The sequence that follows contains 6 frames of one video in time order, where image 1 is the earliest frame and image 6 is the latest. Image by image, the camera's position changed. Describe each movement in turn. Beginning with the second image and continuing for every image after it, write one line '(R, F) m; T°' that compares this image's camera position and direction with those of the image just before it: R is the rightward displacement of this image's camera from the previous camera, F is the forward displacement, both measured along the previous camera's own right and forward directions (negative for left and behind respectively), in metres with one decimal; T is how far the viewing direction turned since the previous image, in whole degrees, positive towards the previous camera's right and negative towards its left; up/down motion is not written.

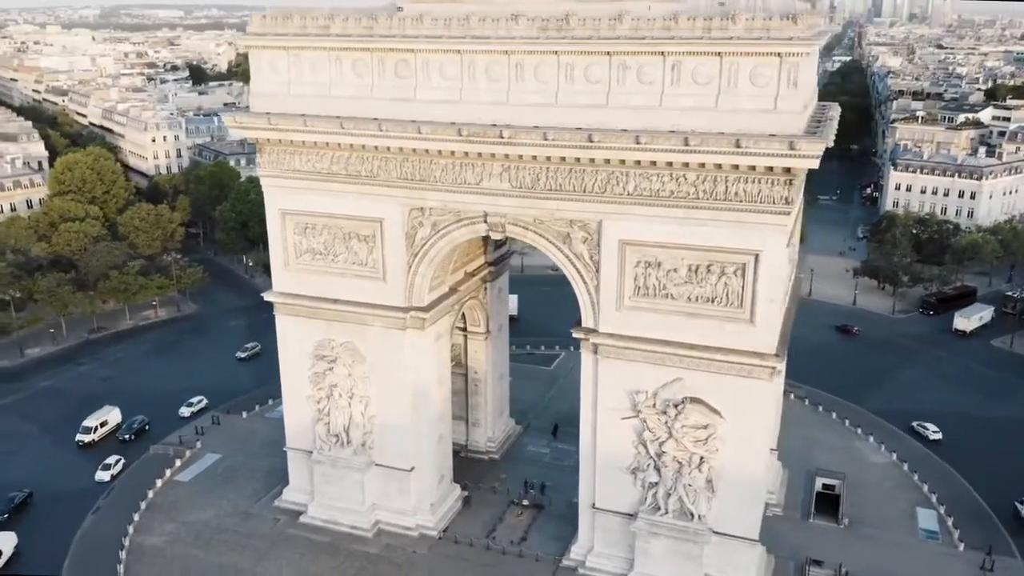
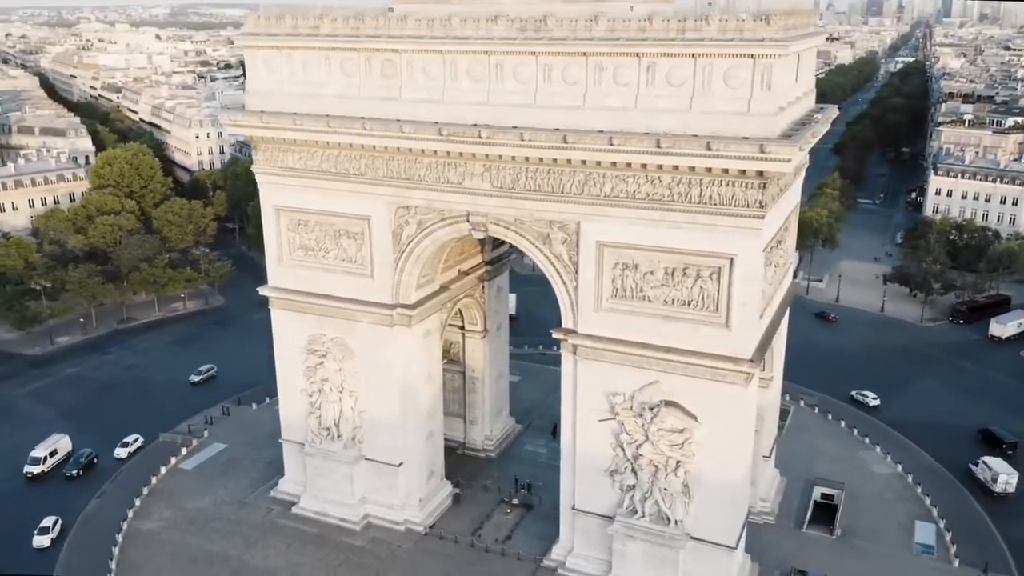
(+1.6, 0.0) m; -3°
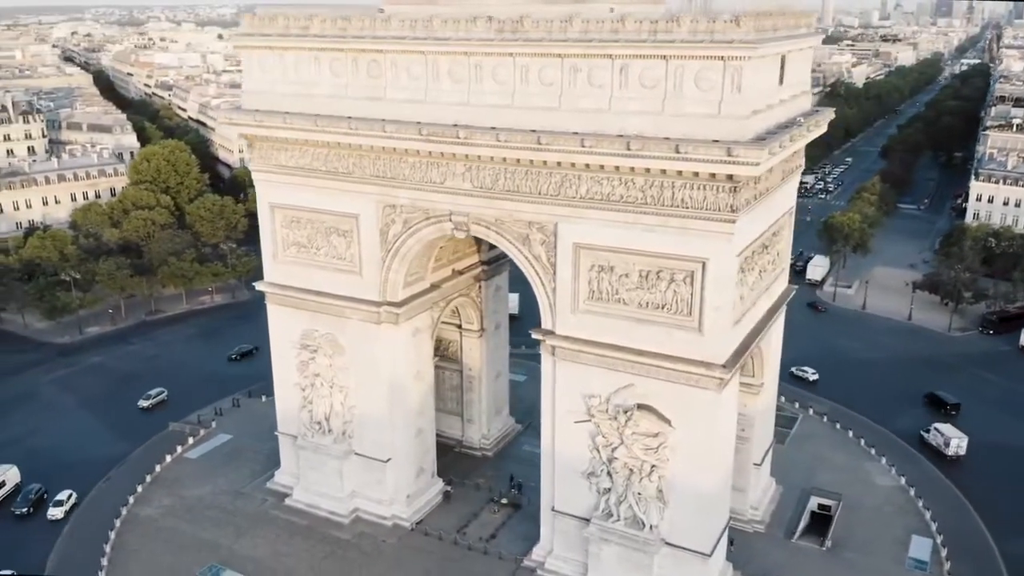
(+1.6, 0.0) m; -3°
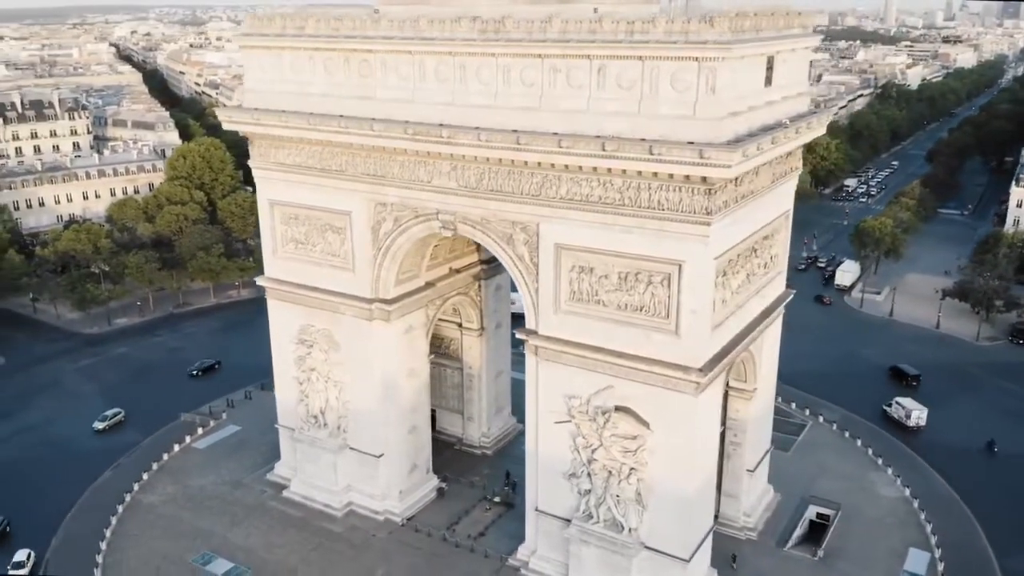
(+1.4, 0.0) m; -3°
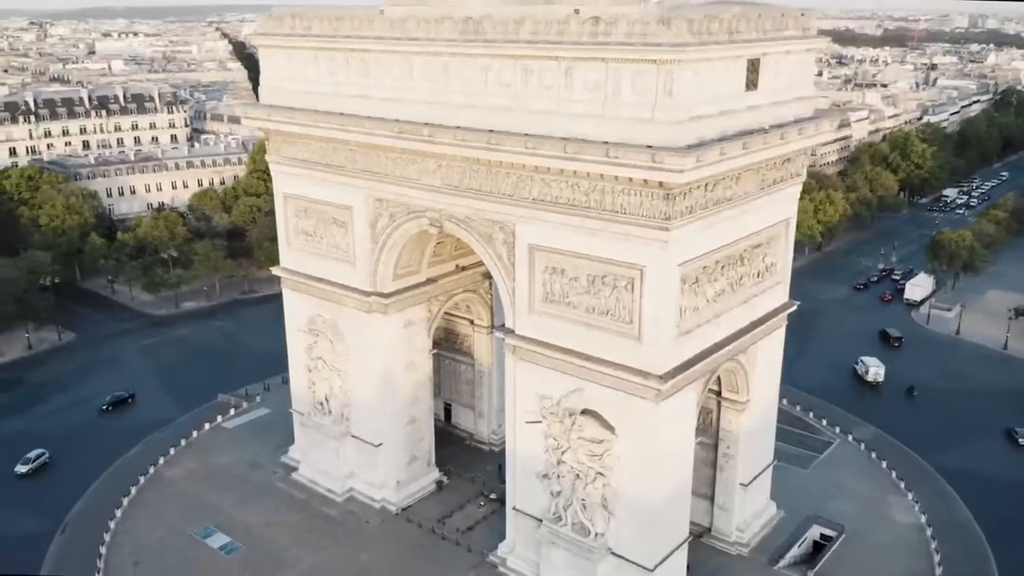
(+2.8, 0.0) m; -7°
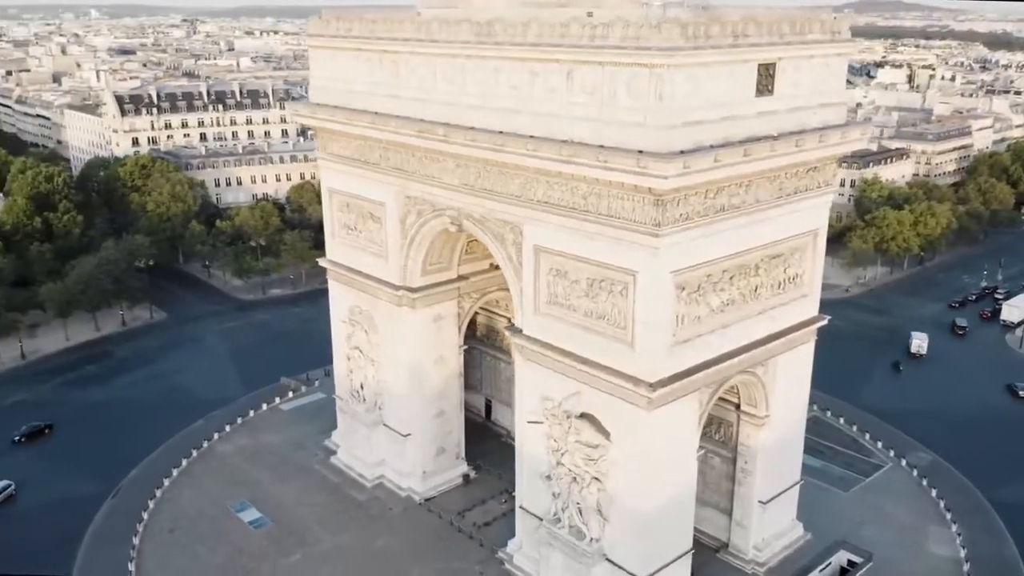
(+2.5, 0.0) m; -8°
